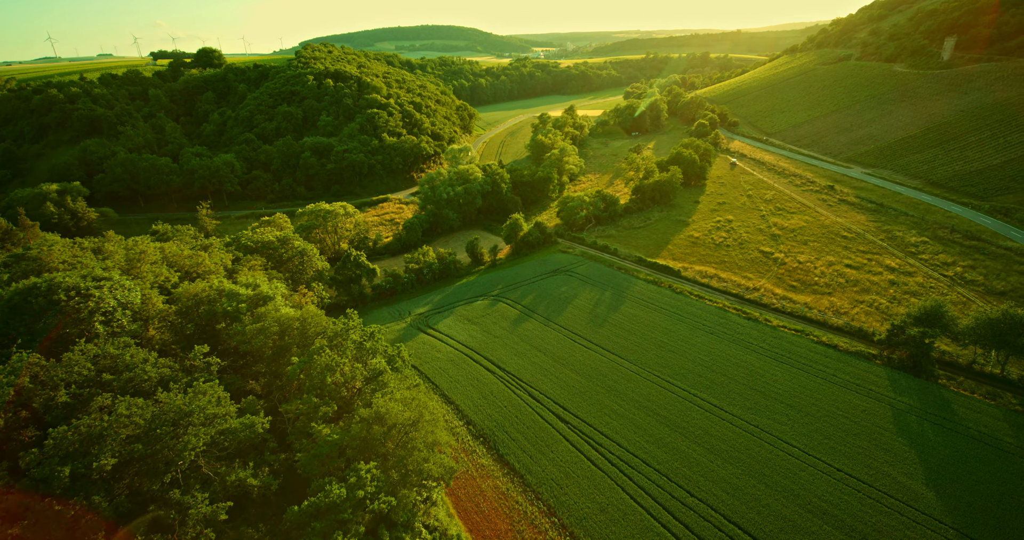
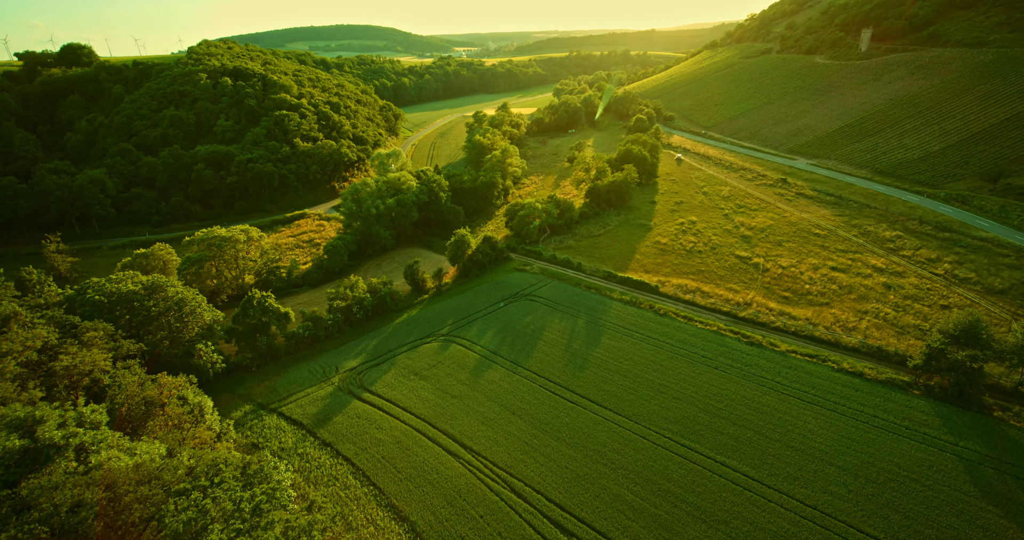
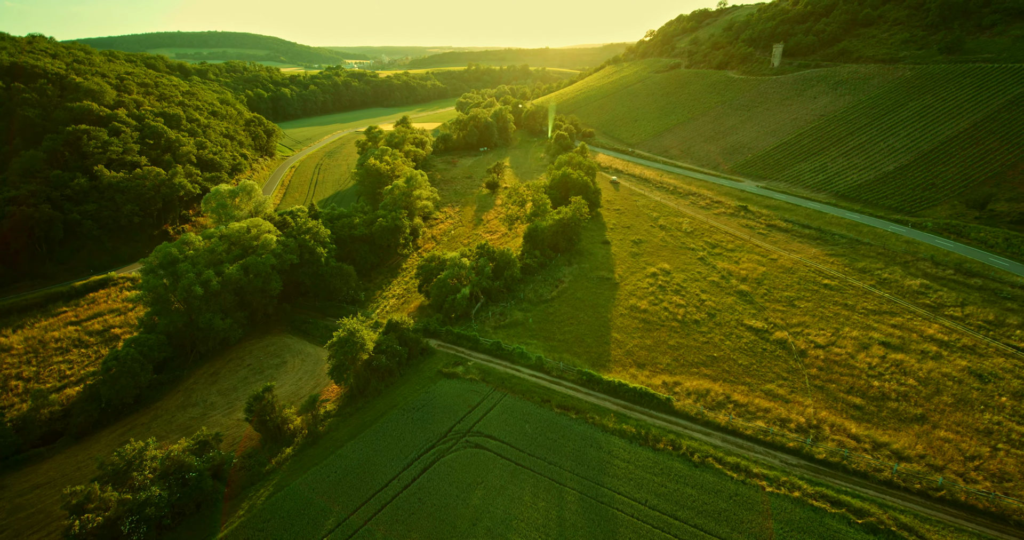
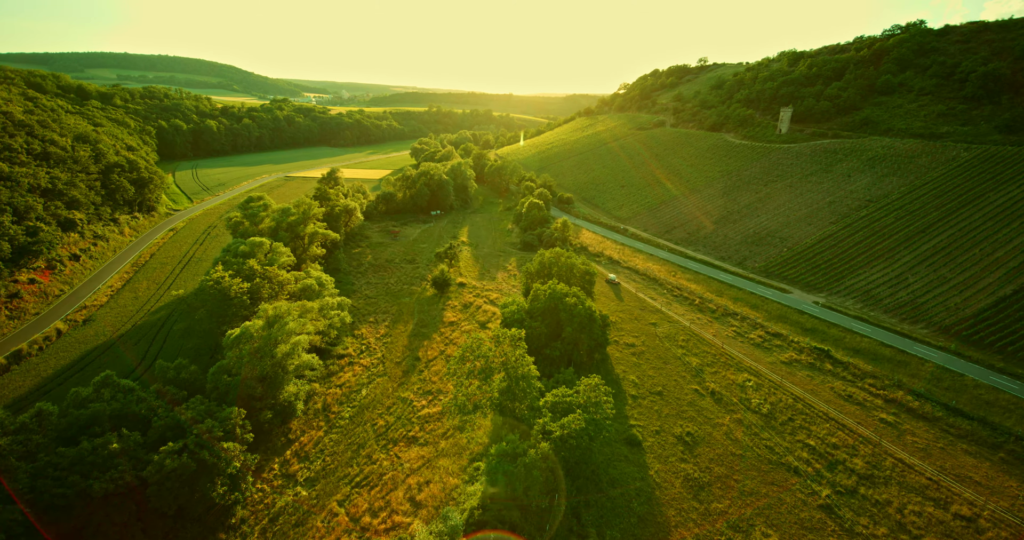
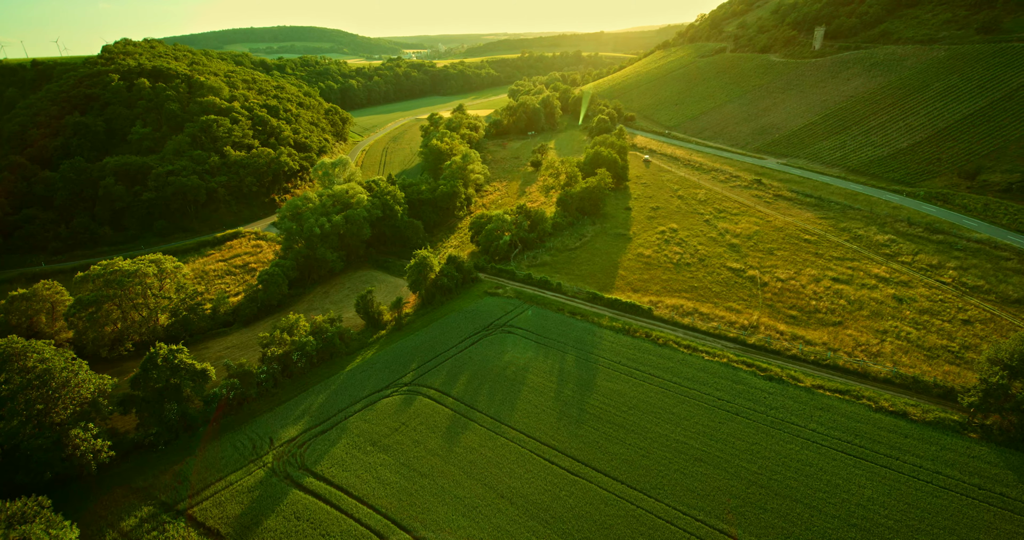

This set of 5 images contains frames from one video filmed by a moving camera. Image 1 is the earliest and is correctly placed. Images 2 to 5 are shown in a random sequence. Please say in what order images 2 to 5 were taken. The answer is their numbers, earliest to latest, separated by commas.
2, 5, 3, 4
